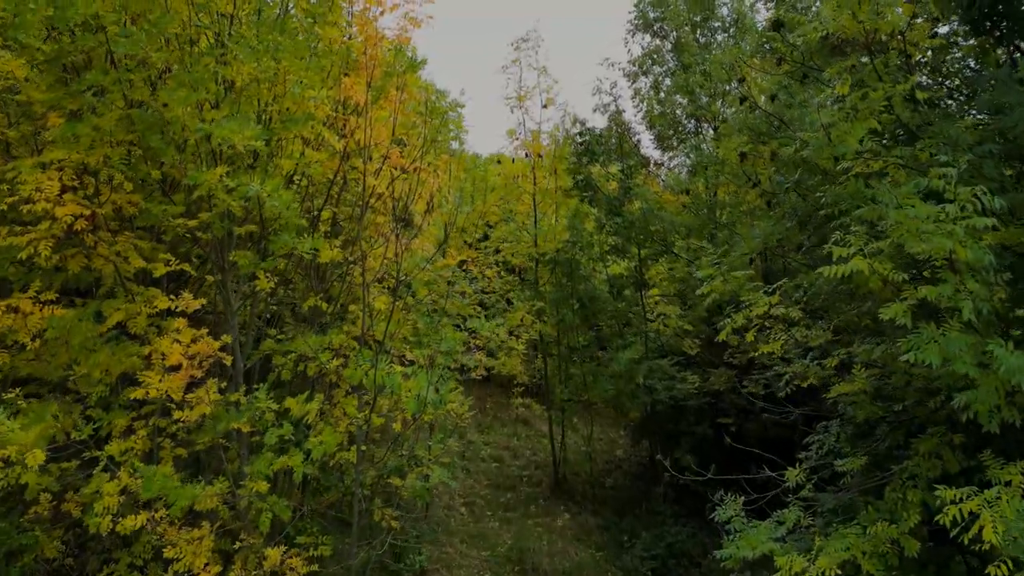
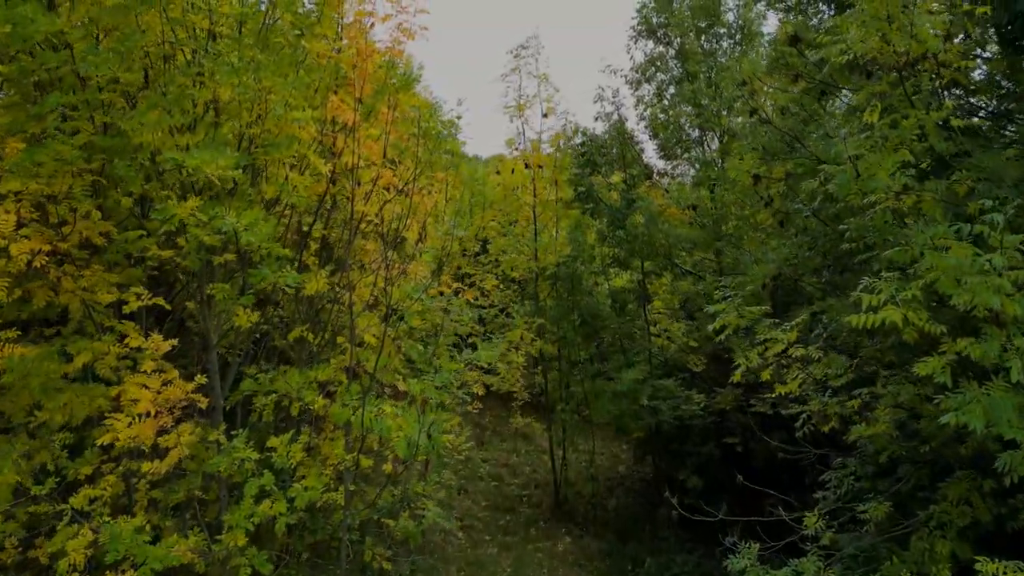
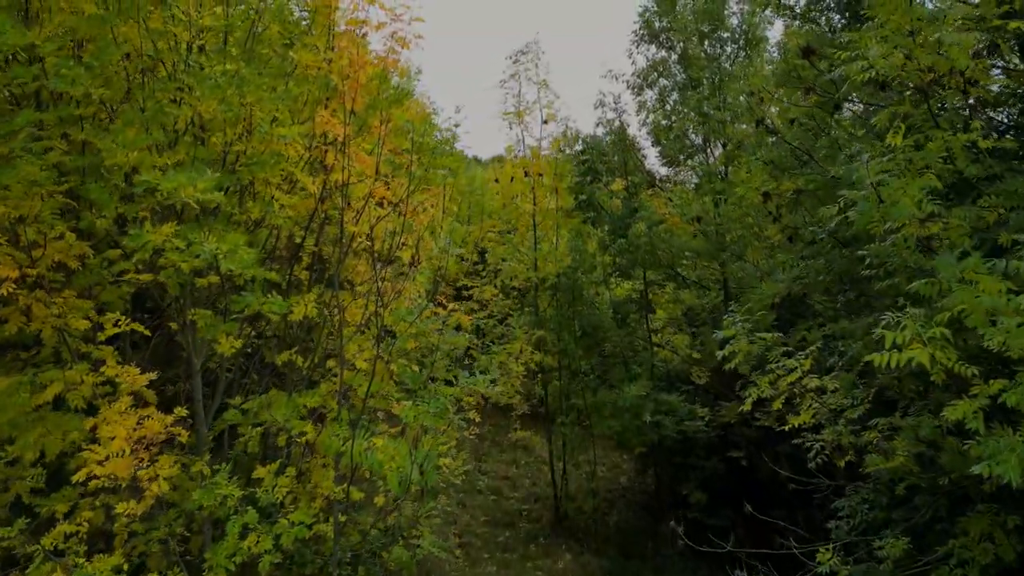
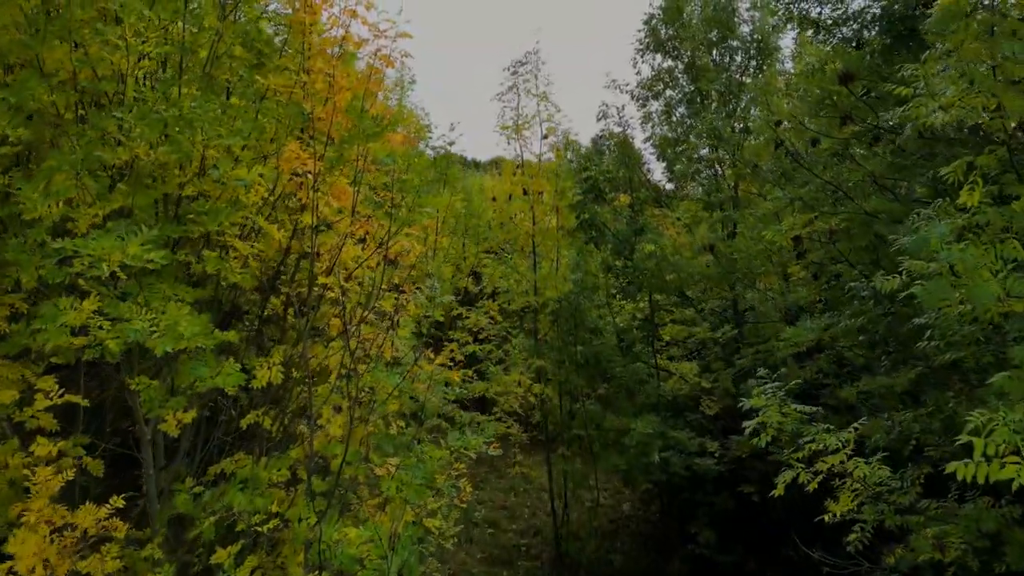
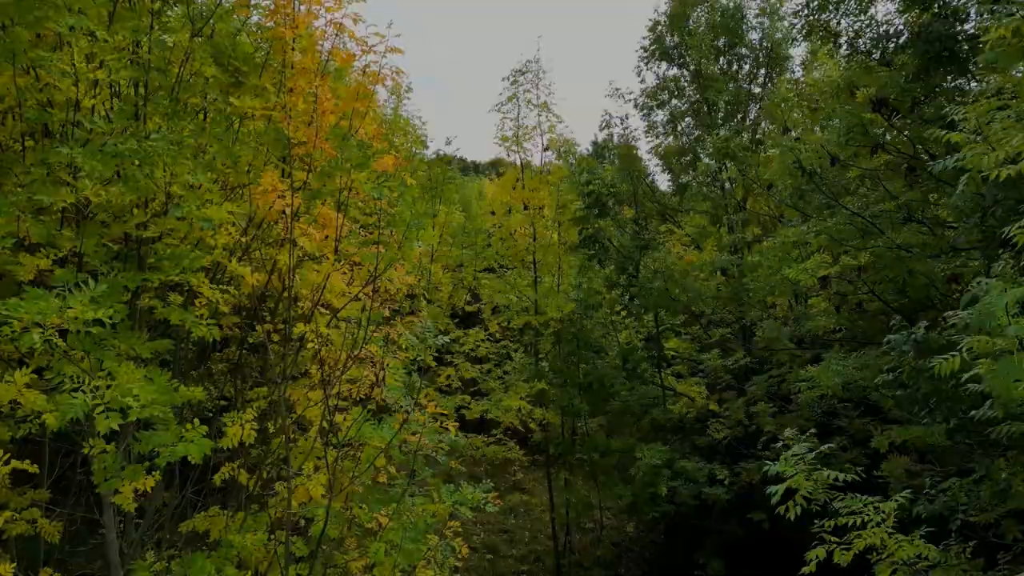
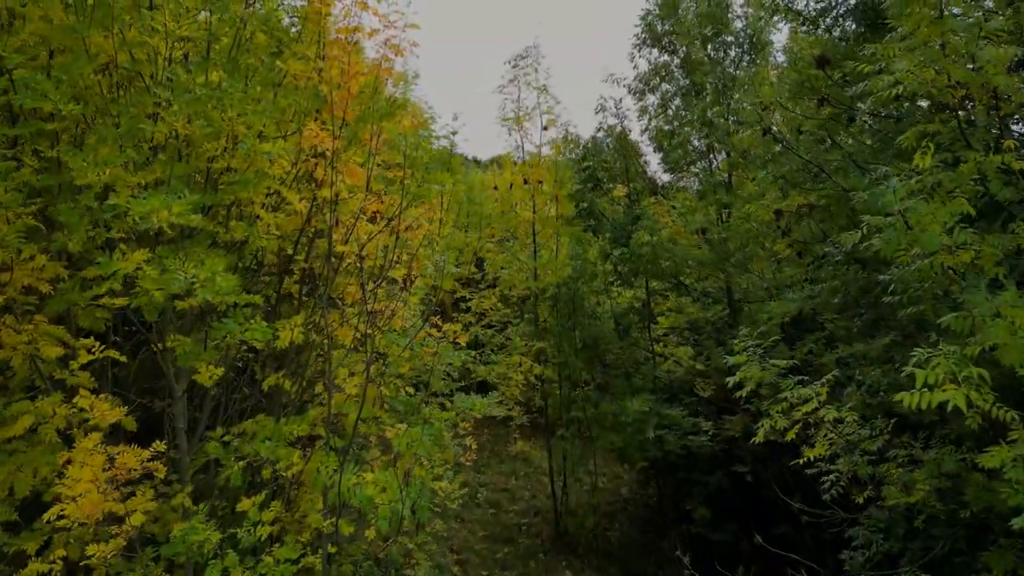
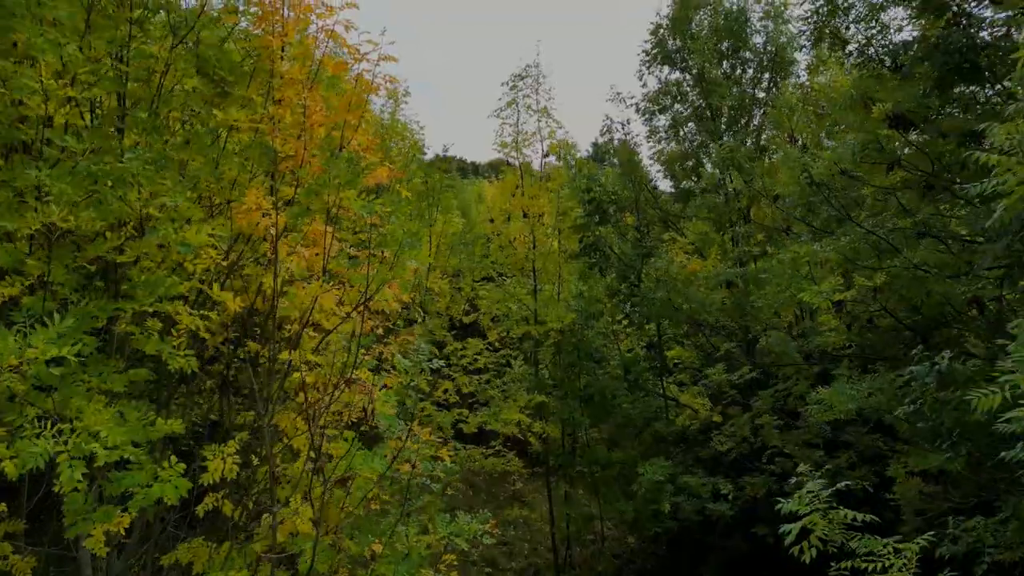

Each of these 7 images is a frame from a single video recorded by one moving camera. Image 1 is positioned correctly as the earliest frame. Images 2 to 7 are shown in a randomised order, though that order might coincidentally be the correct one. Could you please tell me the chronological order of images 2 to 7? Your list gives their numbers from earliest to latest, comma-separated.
2, 3, 6, 4, 5, 7
